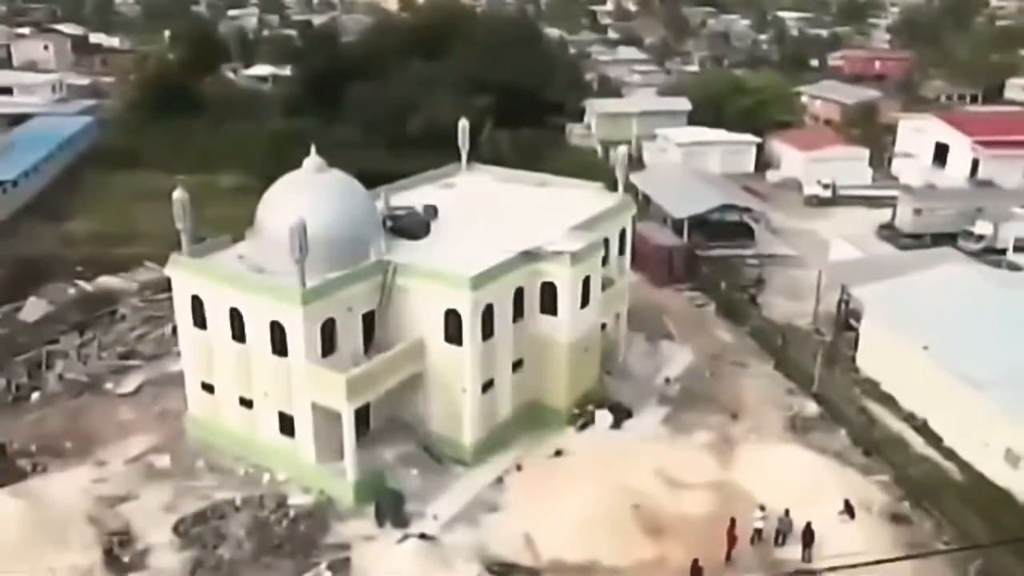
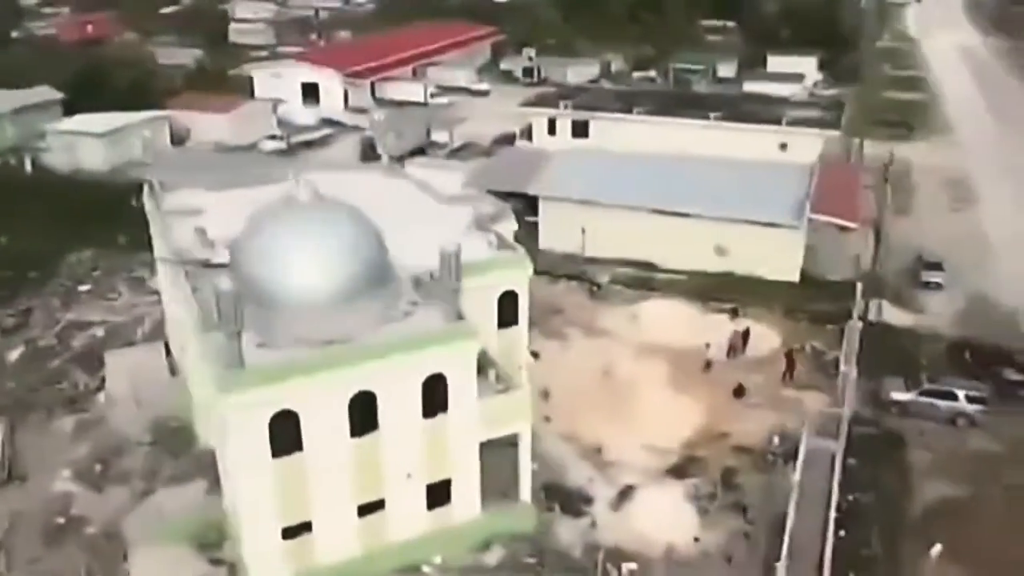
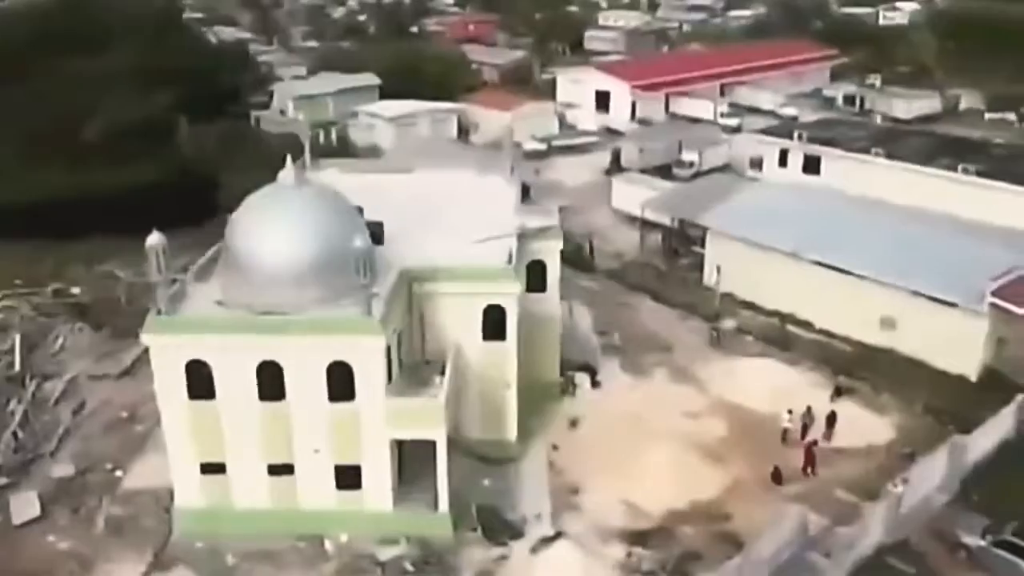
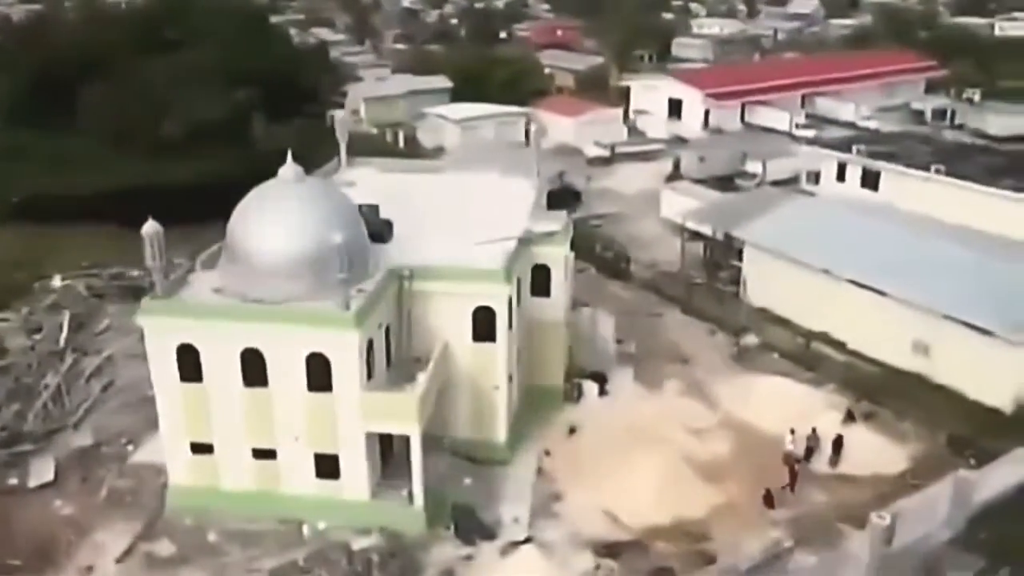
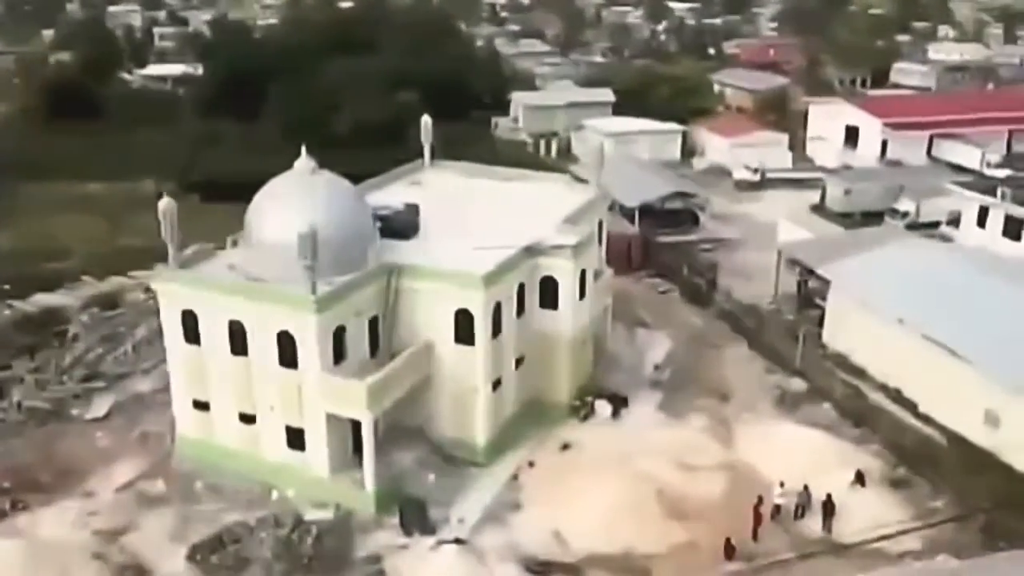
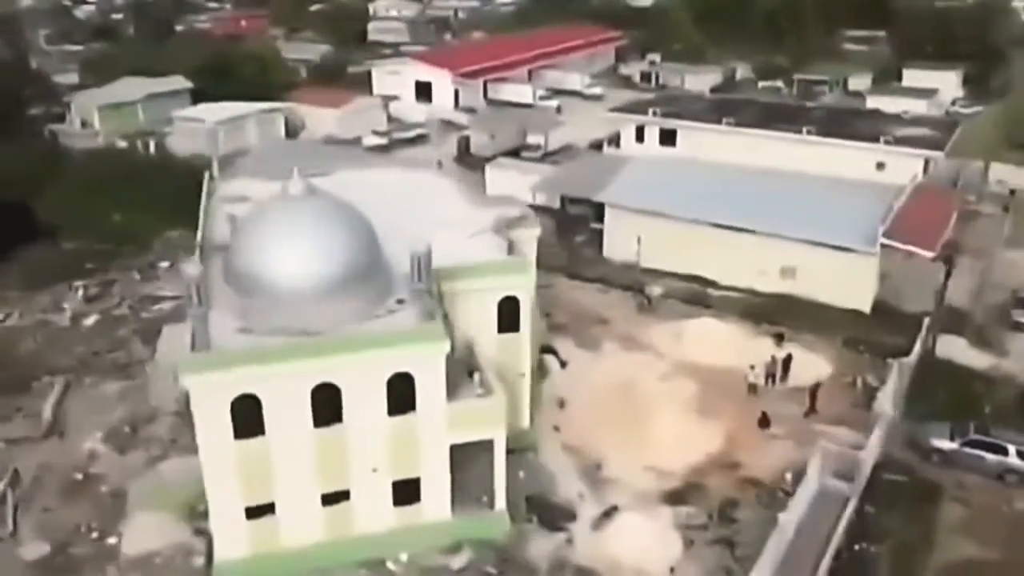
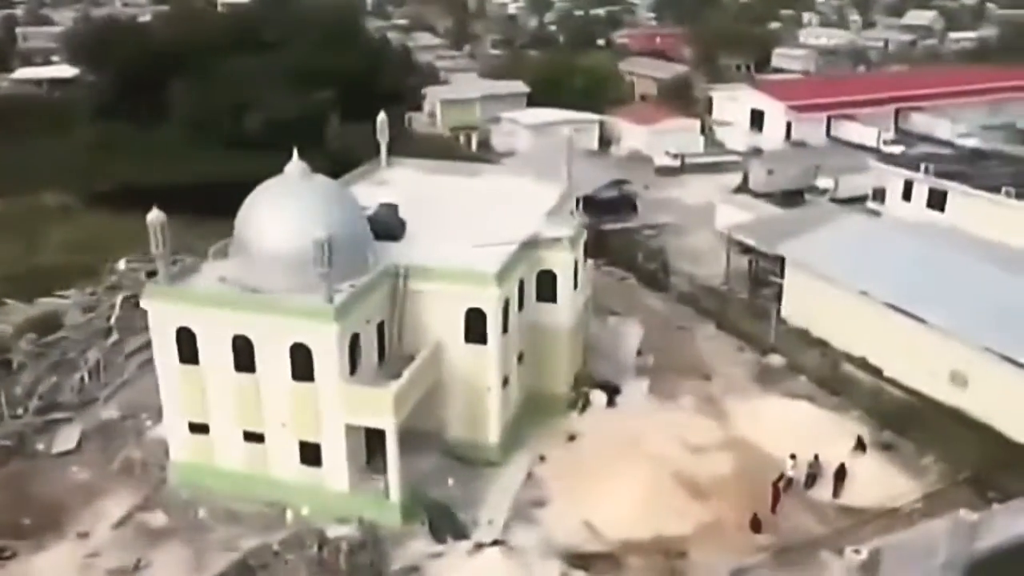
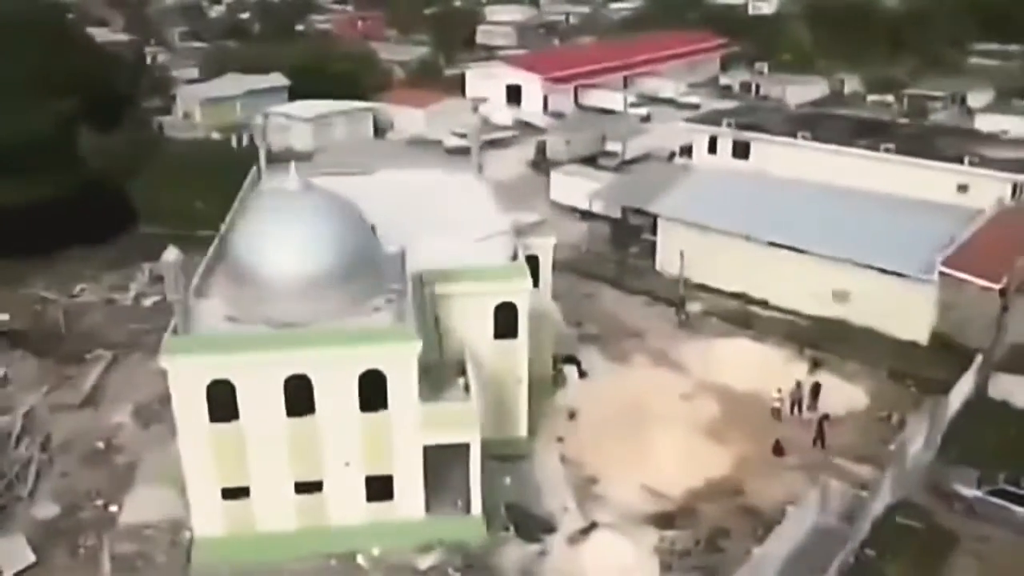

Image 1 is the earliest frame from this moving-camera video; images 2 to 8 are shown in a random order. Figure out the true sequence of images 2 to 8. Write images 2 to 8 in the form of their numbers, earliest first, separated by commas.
5, 7, 4, 3, 8, 6, 2
